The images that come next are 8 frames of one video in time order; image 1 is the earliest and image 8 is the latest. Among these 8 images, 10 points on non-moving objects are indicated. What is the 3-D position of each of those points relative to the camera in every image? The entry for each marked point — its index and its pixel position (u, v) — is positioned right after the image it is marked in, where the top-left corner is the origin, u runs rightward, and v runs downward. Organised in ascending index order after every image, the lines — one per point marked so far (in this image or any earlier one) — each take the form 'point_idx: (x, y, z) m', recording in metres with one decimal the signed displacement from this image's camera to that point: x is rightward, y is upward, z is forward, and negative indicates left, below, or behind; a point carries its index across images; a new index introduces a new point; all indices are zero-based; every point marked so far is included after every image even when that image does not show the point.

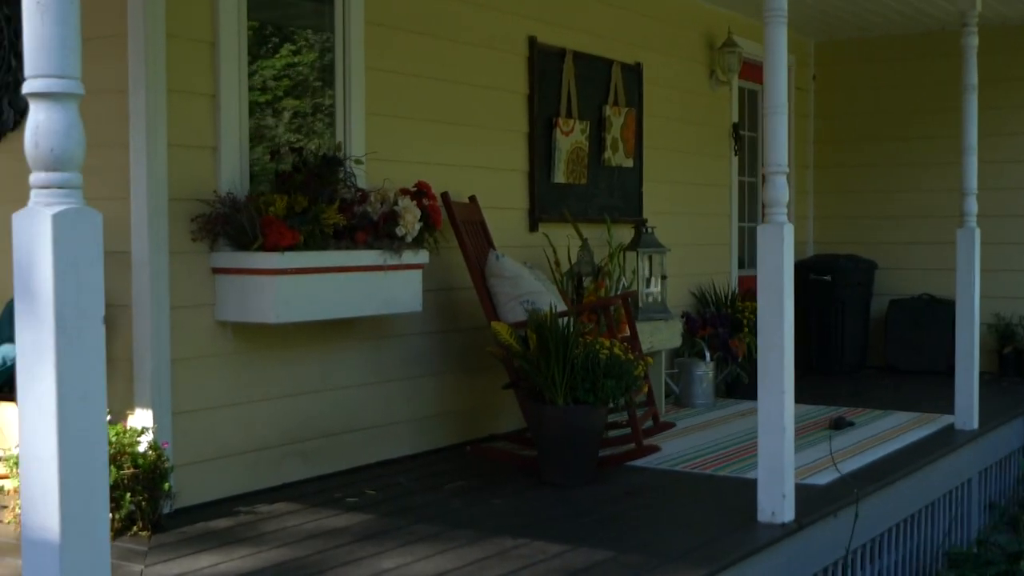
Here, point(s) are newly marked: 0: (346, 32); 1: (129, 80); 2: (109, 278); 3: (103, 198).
0: (-0.7, +1.1, +4.2) m
1: (-1.3, +0.7, +3.3) m
2: (-1.5, 0.0, +3.4) m
3: (-1.5, +0.3, +3.4) m
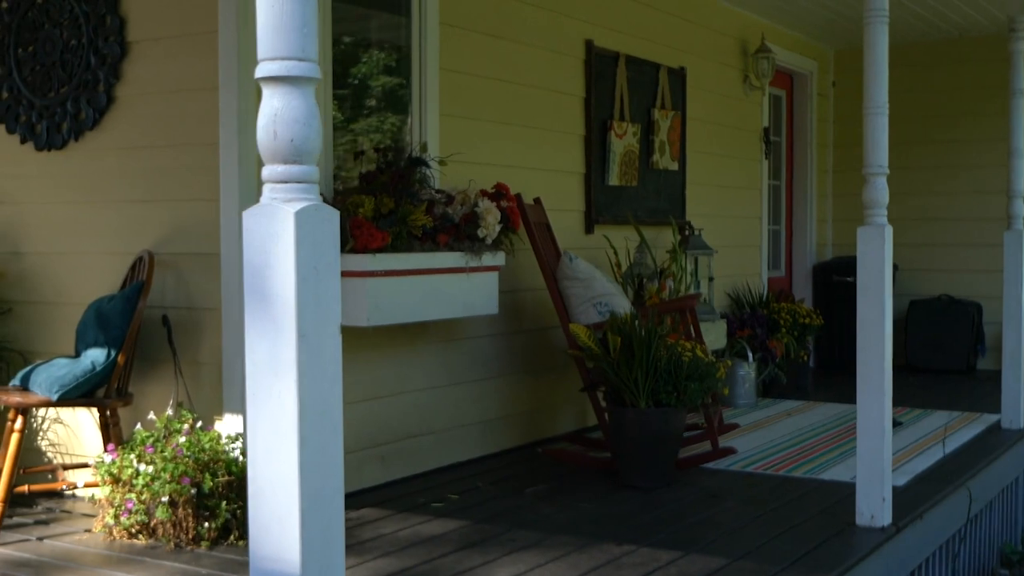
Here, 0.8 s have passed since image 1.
0: (-0.4, +1.1, +4.1) m
1: (-1.0, +0.7, +3.3) m
2: (-1.1, 0.0, +3.4) m
3: (-1.1, +0.3, +3.4) m
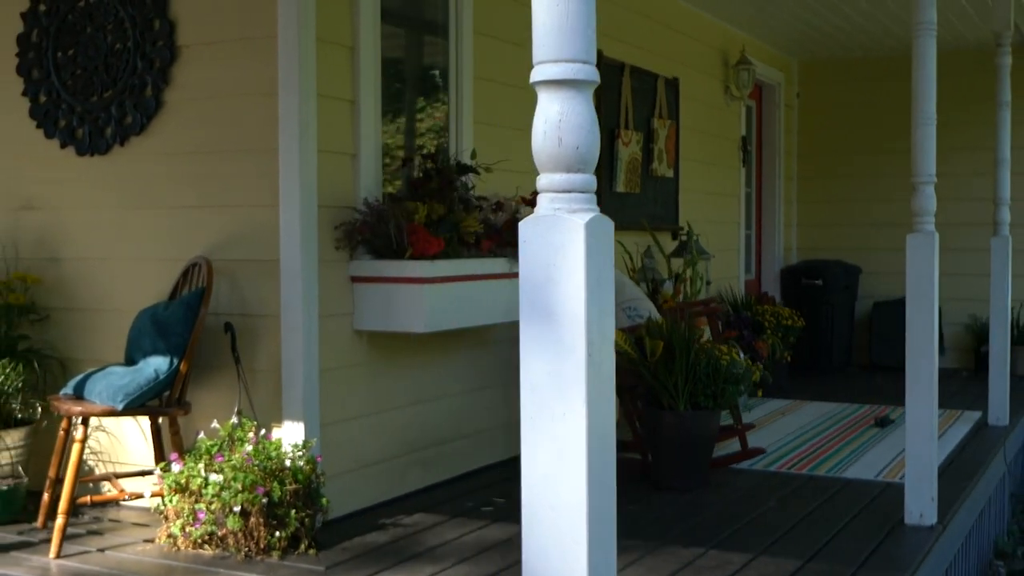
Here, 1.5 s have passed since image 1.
0: (-0.2, +1.1, +4.1) m
1: (-0.8, +0.7, +3.2) m
2: (-0.9, 0.0, +3.3) m
3: (-0.9, +0.3, +3.3) m
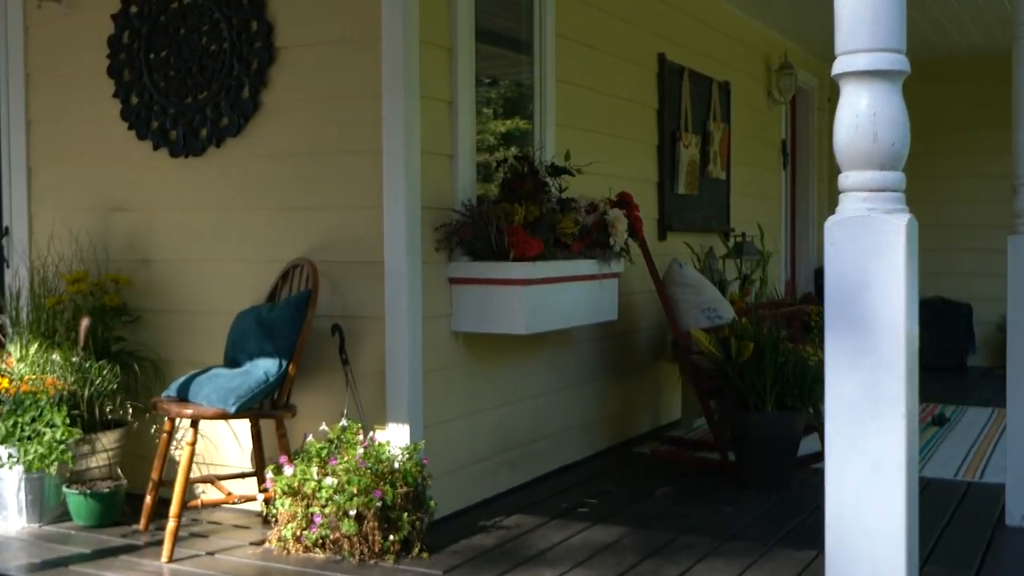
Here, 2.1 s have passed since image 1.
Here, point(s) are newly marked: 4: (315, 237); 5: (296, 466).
0: (+0.1, +1.1, +4.1) m
1: (-0.4, +0.7, +3.2) m
2: (-0.6, 0.0, +3.3) m
3: (-0.6, +0.3, +3.3) m
4: (-0.7, +0.2, +3.4) m
5: (-0.7, -0.6, +2.9) m
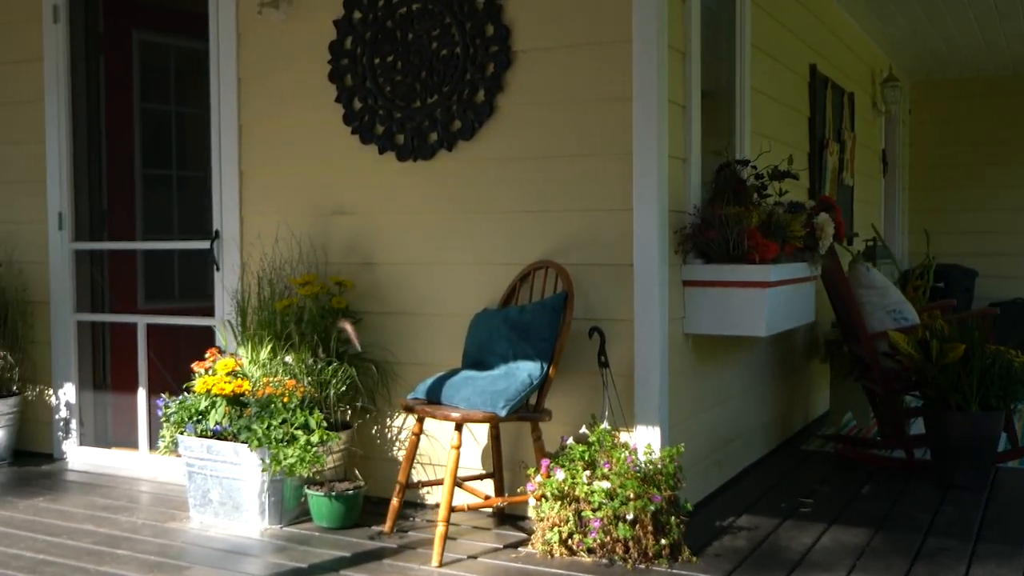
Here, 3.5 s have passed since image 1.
0: (+1.0, +1.1, +4.1) m
1: (+0.4, +0.7, +3.2) m
2: (+0.3, 0.0, +3.3) m
3: (+0.3, +0.3, +3.3) m
4: (+0.2, +0.2, +3.4) m
5: (+0.2, -0.6, +2.9) m
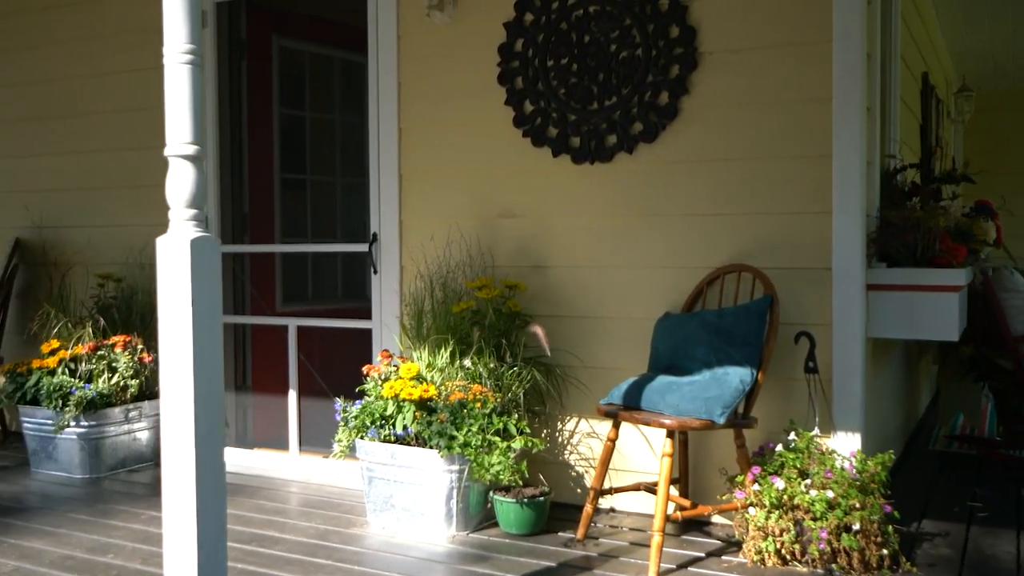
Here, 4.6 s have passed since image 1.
0: (+1.7, +1.1, +4.1) m
1: (+1.1, +0.7, +3.2) m
2: (+1.0, 0.0, +3.3) m
3: (+0.9, +0.3, +3.3) m
4: (+0.8, +0.2, +3.4) m
5: (+0.8, -0.6, +2.9) m
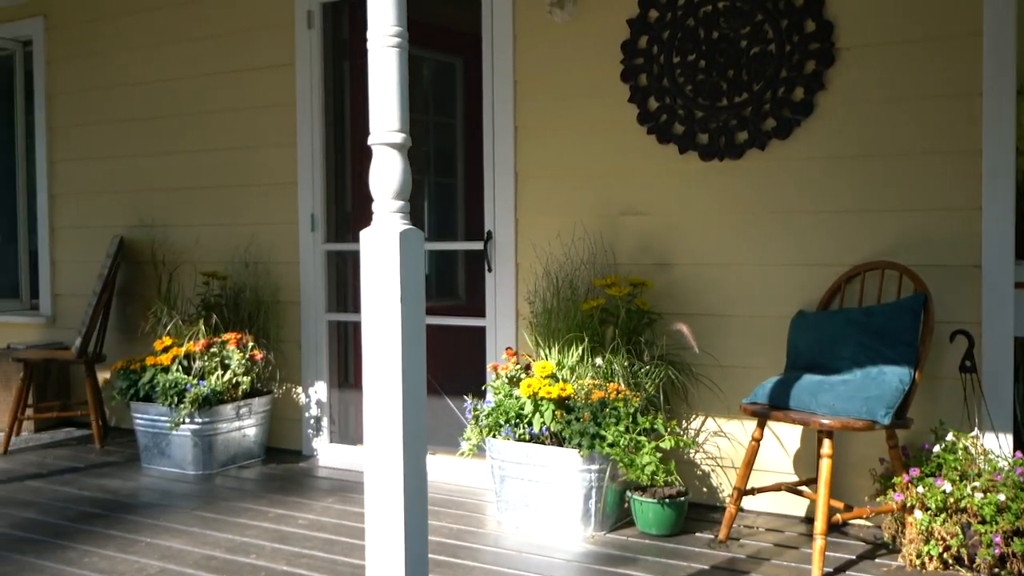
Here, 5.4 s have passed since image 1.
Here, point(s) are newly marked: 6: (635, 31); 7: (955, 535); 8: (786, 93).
0: (+2.2, +1.1, +4.0) m
1: (+1.5, +0.7, +3.1) m
2: (+1.4, 0.0, +3.2) m
3: (+1.4, +0.3, +3.2) m
4: (+1.3, +0.2, +3.3) m
5: (+1.3, -0.6, +2.9) m
6: (+0.5, +1.0, +3.7) m
7: (+1.3, -0.7, +2.9) m
8: (+1.0, +0.7, +3.4) m
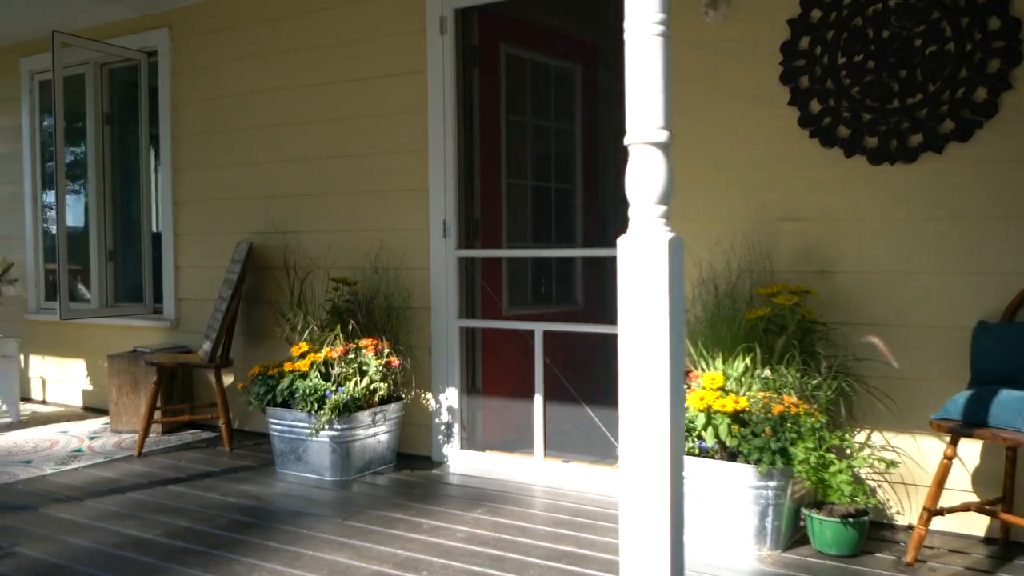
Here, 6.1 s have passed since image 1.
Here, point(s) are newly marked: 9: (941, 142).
0: (+2.8, +1.0, +3.7) m
1: (+2.1, +0.6, +2.9) m
2: (+2.0, -0.1, +3.1) m
3: (+2.0, +0.2, +3.1) m
4: (+1.9, +0.1, +3.1) m
5: (+1.8, -0.6, +2.7) m
6: (+1.1, +1.0, +3.6) m
7: (+1.8, -0.8, +2.7) m
8: (+1.6, +0.7, +3.3) m
9: (+1.5, +0.5, +3.3) m
